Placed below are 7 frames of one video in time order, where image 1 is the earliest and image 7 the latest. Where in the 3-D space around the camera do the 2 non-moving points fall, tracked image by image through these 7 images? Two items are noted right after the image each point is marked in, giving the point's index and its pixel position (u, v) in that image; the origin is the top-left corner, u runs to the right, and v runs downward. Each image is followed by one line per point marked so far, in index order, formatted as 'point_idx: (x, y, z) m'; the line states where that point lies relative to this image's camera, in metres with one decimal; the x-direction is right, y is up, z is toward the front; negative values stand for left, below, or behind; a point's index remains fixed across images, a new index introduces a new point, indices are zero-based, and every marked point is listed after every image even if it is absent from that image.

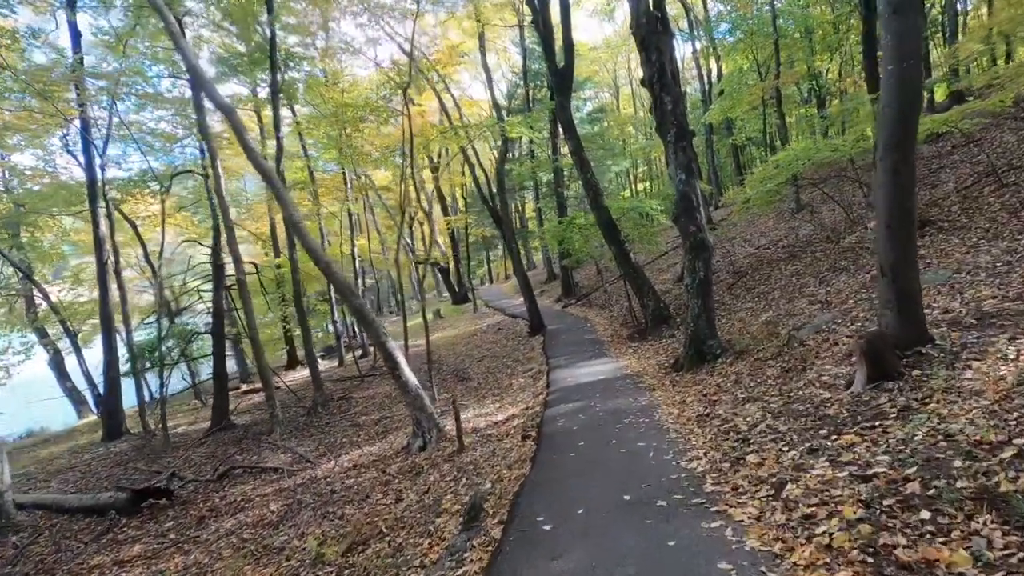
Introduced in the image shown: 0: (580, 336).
0: (+1.8, -1.3, +14.1) m
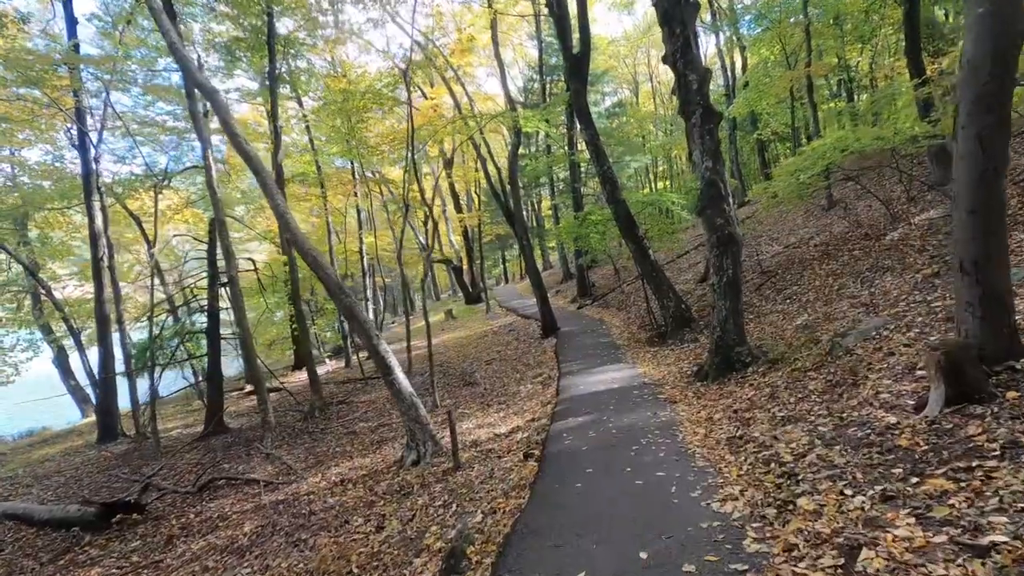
0: (+2.0, -1.3, +13.3) m
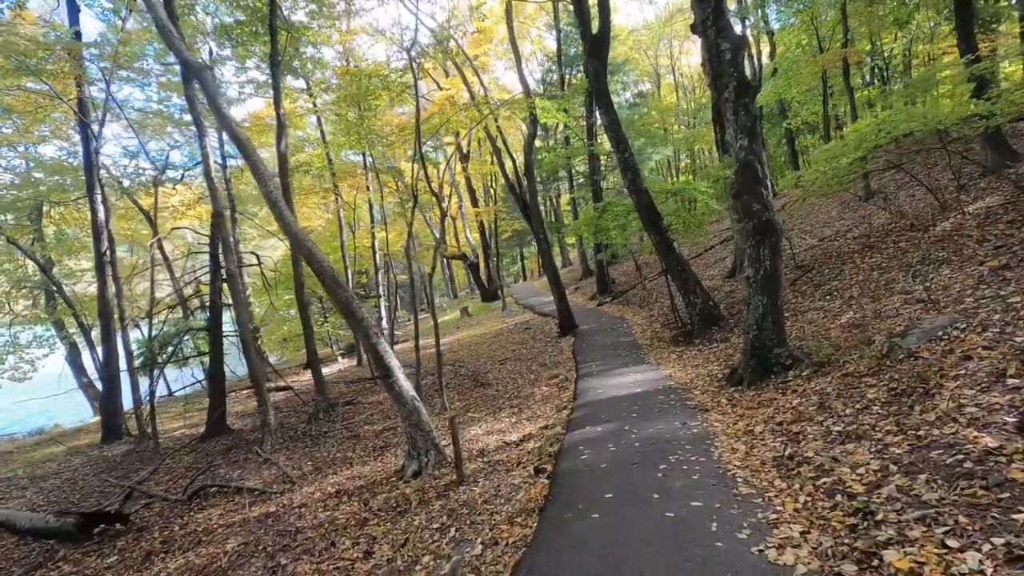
0: (+2.4, -1.2, +12.5) m
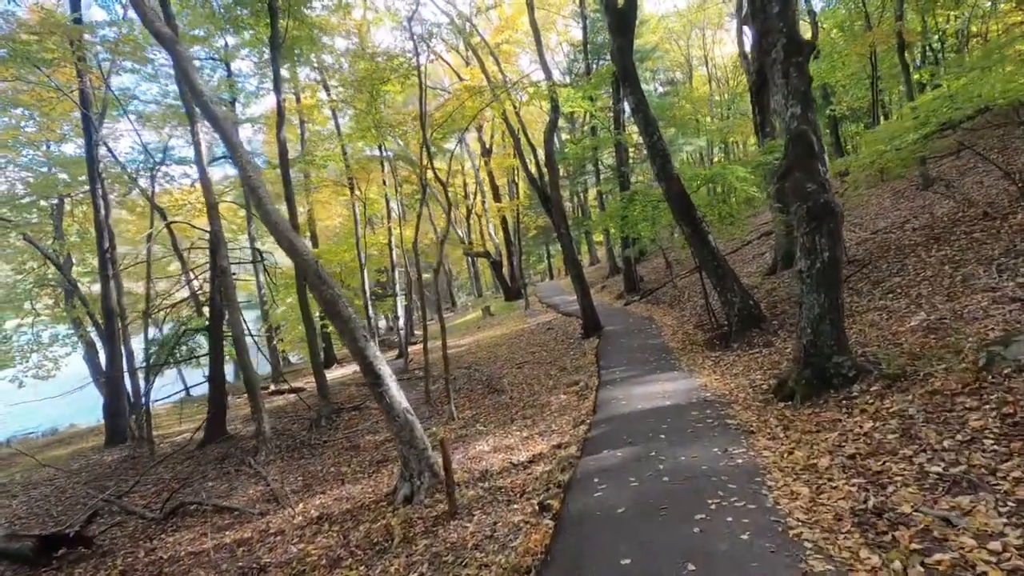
0: (+2.8, -1.1, +11.4) m
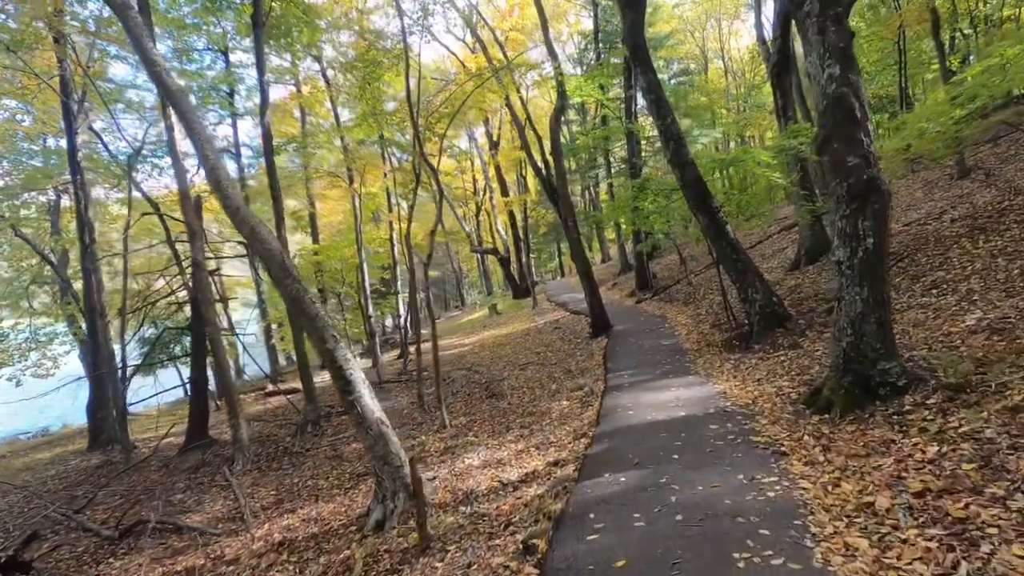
0: (+2.8, -1.1, +10.6) m
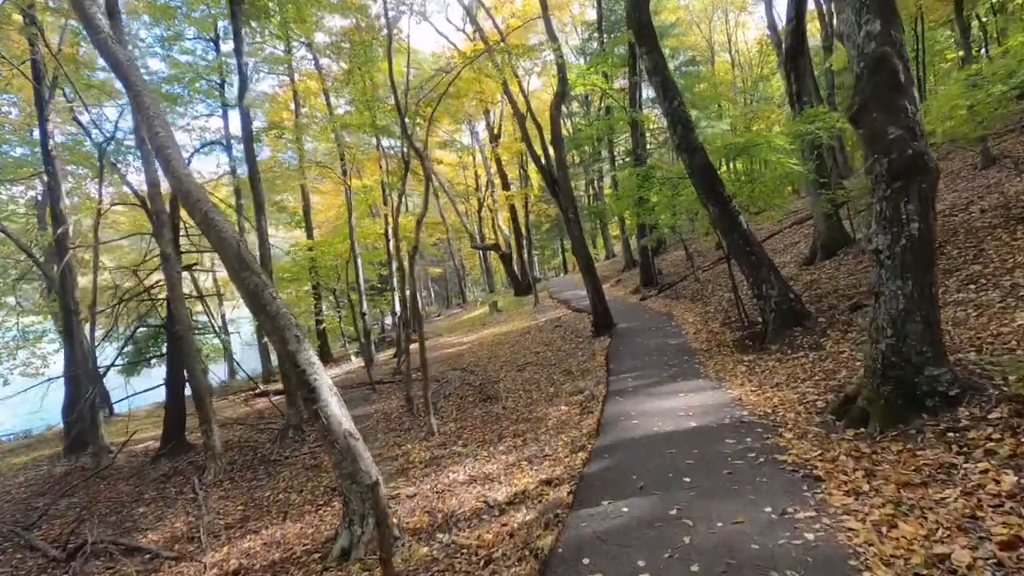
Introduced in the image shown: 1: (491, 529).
0: (+2.7, -1.0, +9.9) m
1: (-0.1, -1.8, +4.0) m
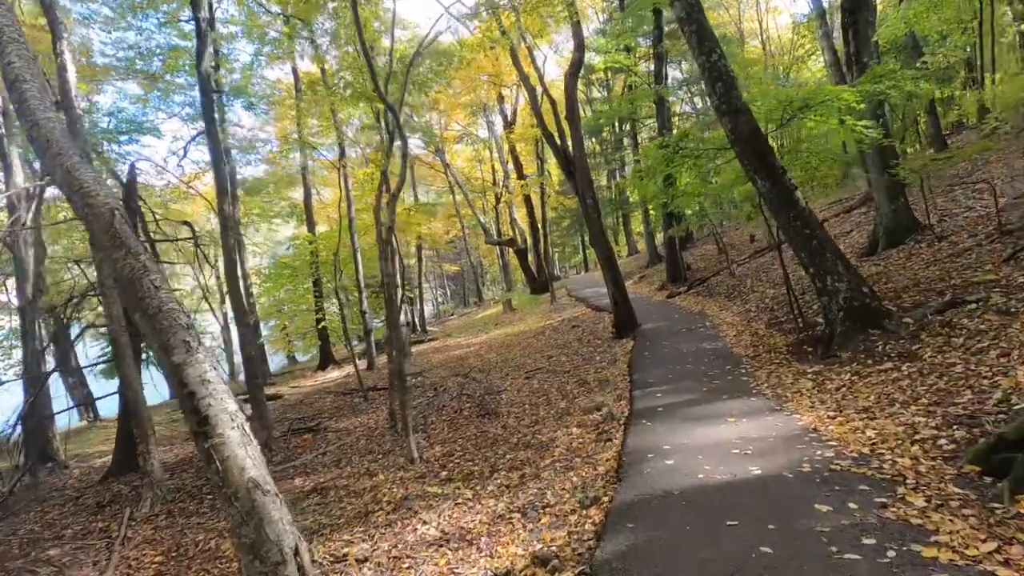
0: (+2.8, -0.9, +8.3) m
1: (-0.3, -1.7, +2.5) m
